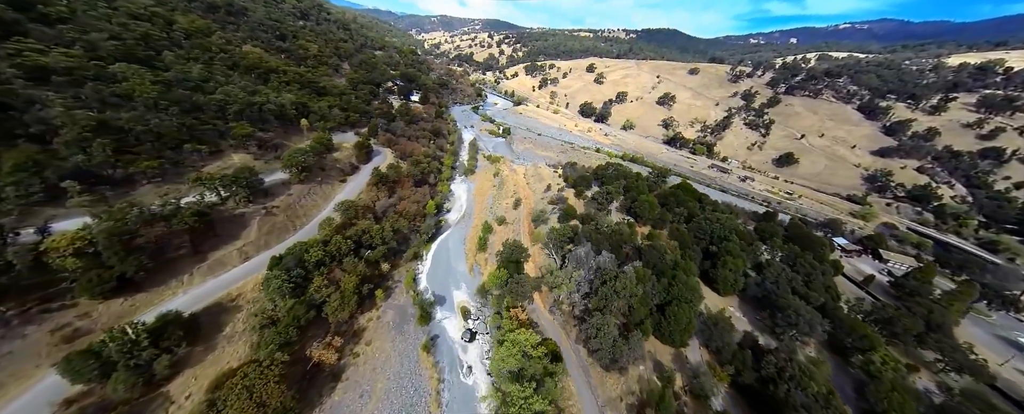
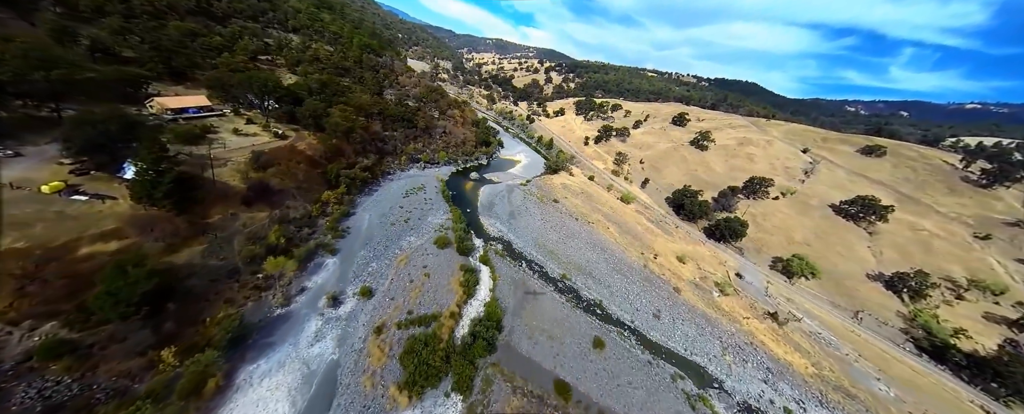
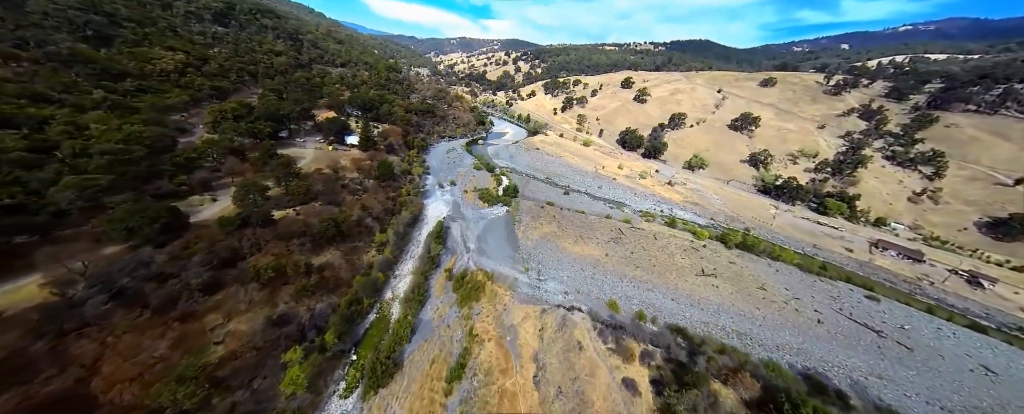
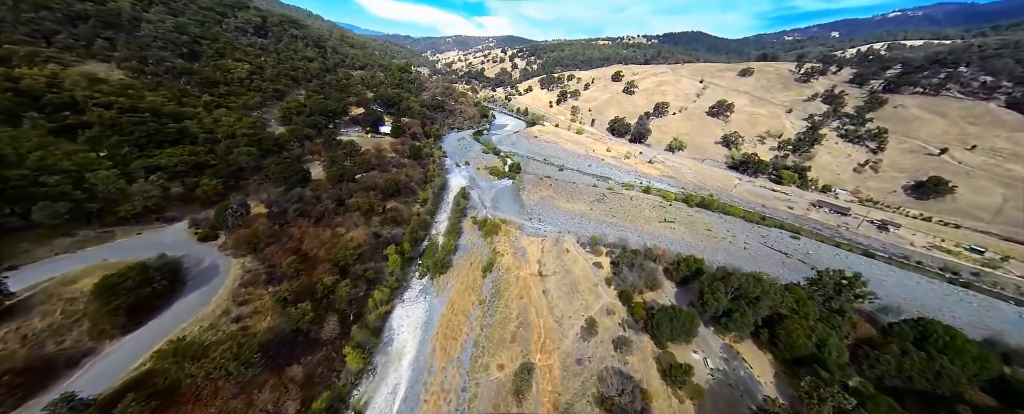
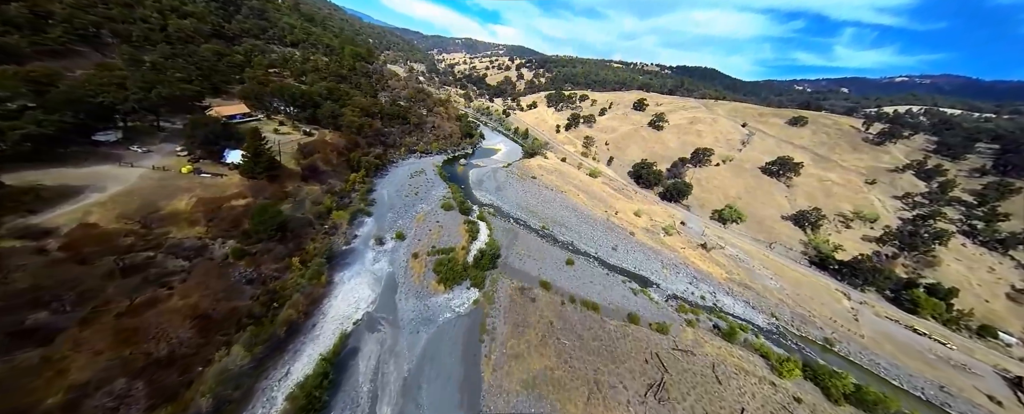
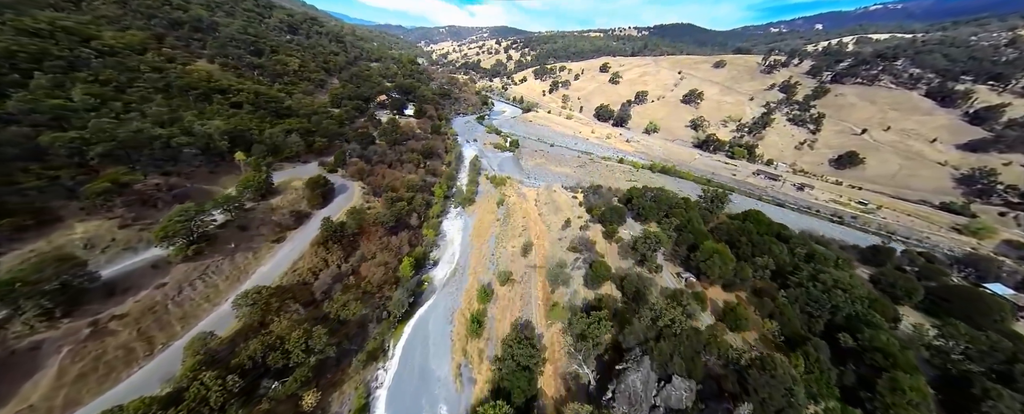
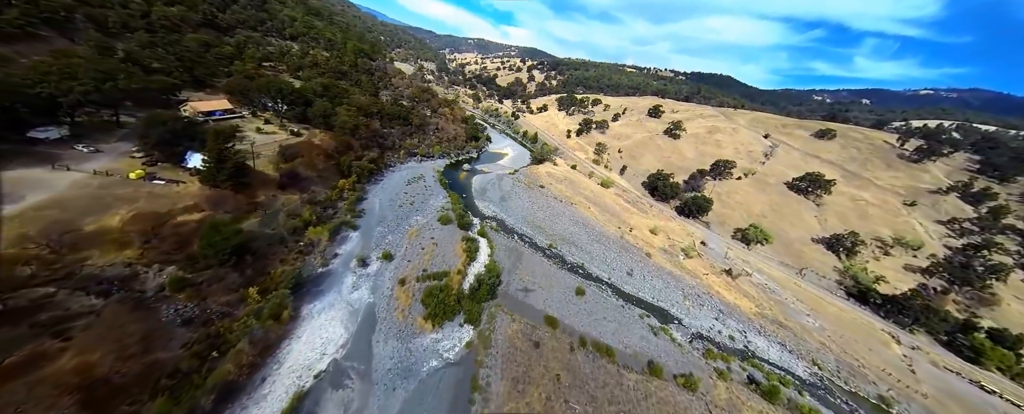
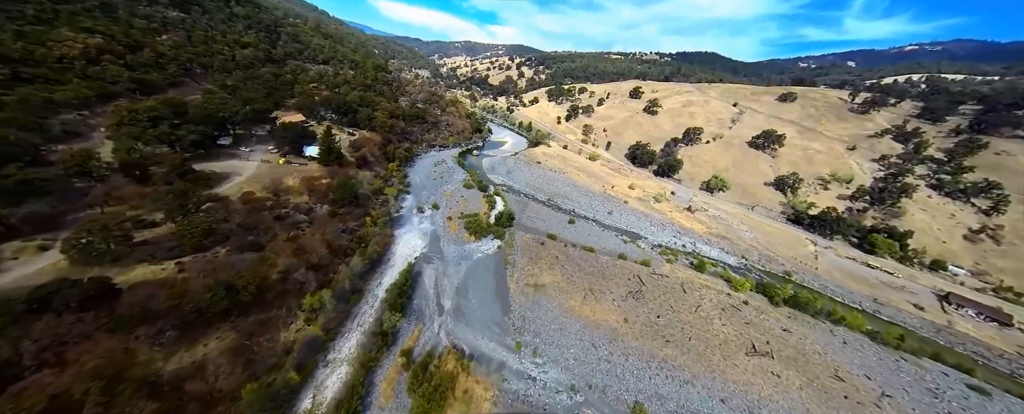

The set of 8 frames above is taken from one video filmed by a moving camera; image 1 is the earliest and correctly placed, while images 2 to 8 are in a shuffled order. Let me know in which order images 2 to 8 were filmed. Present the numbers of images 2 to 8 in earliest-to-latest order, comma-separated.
6, 4, 3, 8, 5, 7, 2
